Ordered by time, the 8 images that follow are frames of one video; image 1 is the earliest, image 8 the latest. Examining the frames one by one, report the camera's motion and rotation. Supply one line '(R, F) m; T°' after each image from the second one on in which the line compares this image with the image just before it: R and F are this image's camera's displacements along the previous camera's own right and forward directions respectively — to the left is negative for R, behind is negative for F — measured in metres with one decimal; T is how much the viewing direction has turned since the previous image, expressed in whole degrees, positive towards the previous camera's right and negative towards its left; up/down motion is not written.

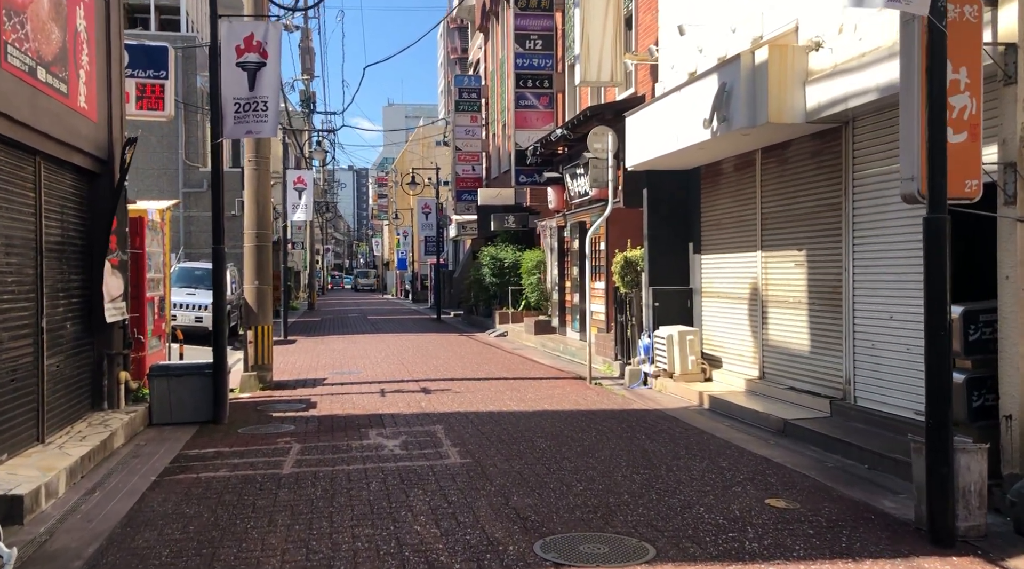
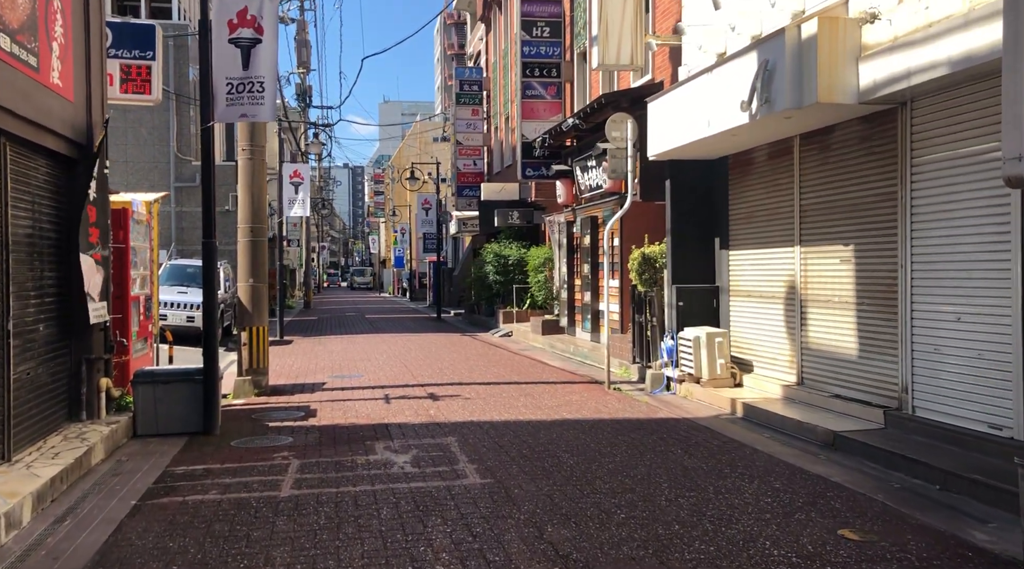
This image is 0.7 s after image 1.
(-0.2, +0.9) m; 0°
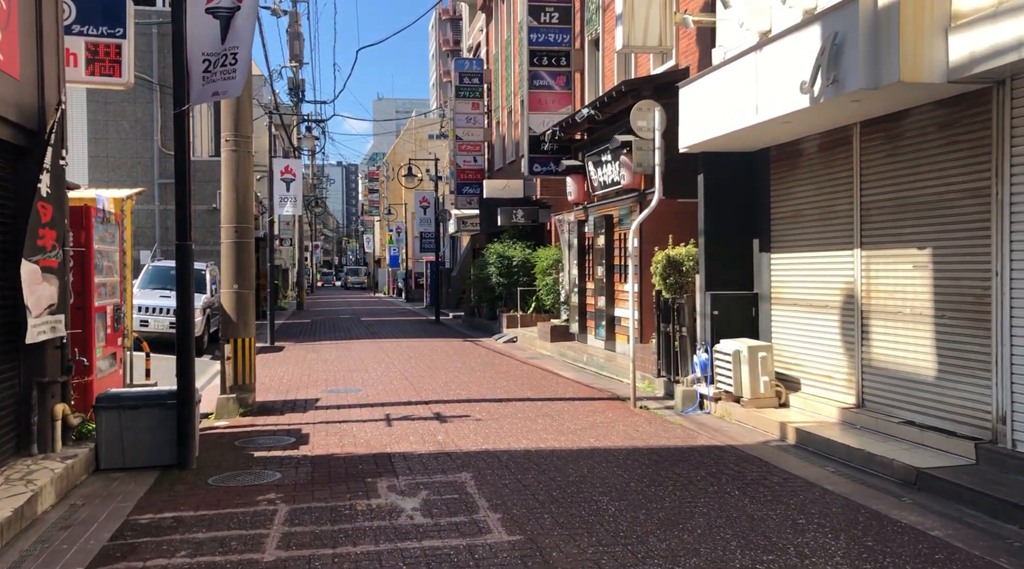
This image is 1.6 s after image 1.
(-0.3, +1.3) m; 0°
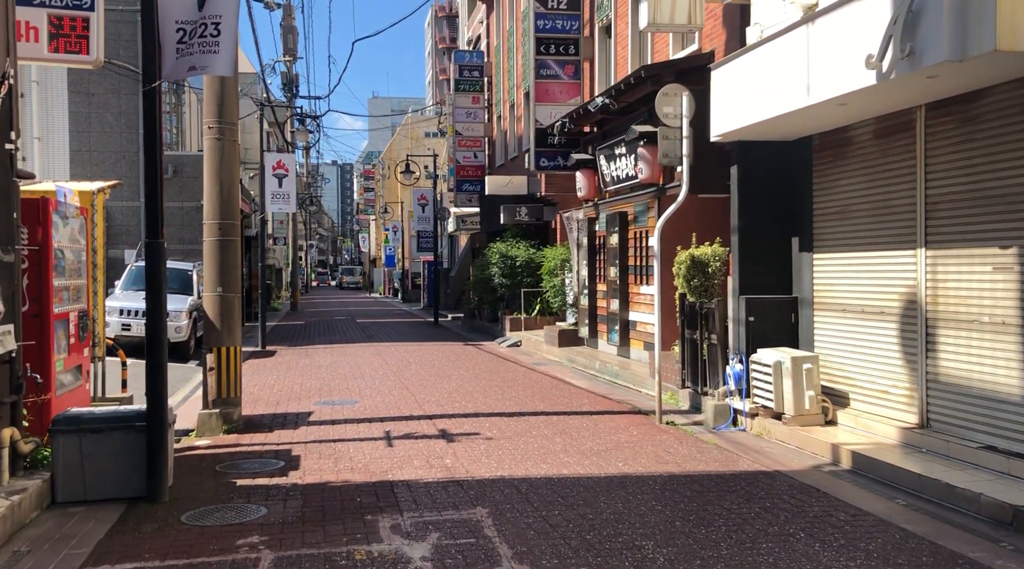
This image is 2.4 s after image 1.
(-0.2, +1.1) m; 0°
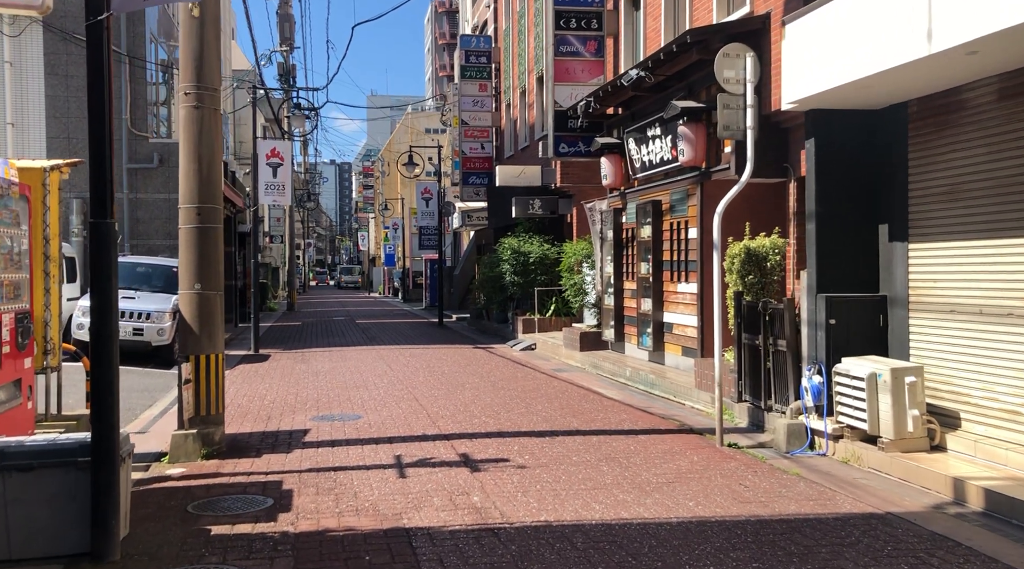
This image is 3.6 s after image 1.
(-0.3, +1.7) m; 0°
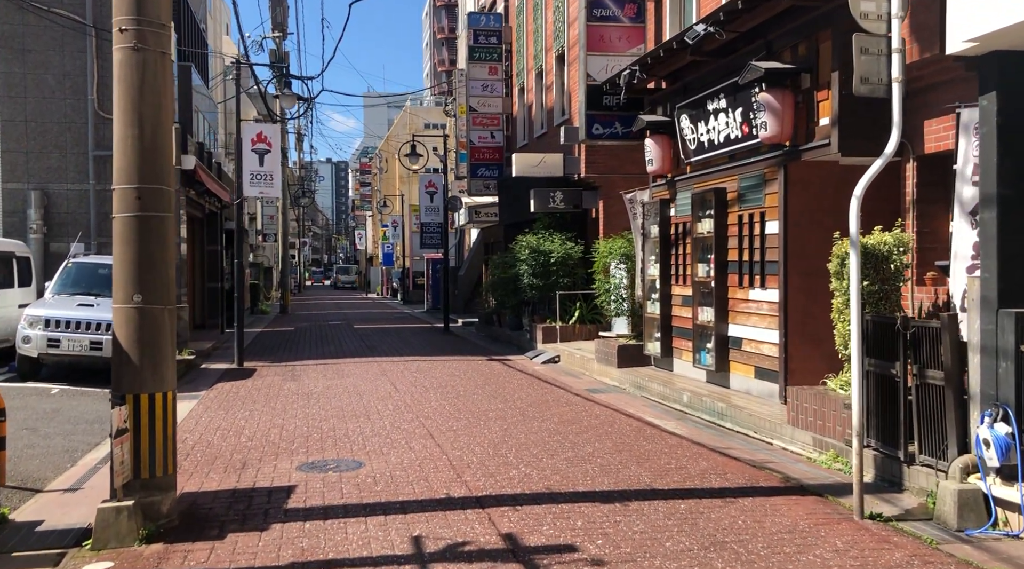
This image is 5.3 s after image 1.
(-0.5, +2.5) m; 0°
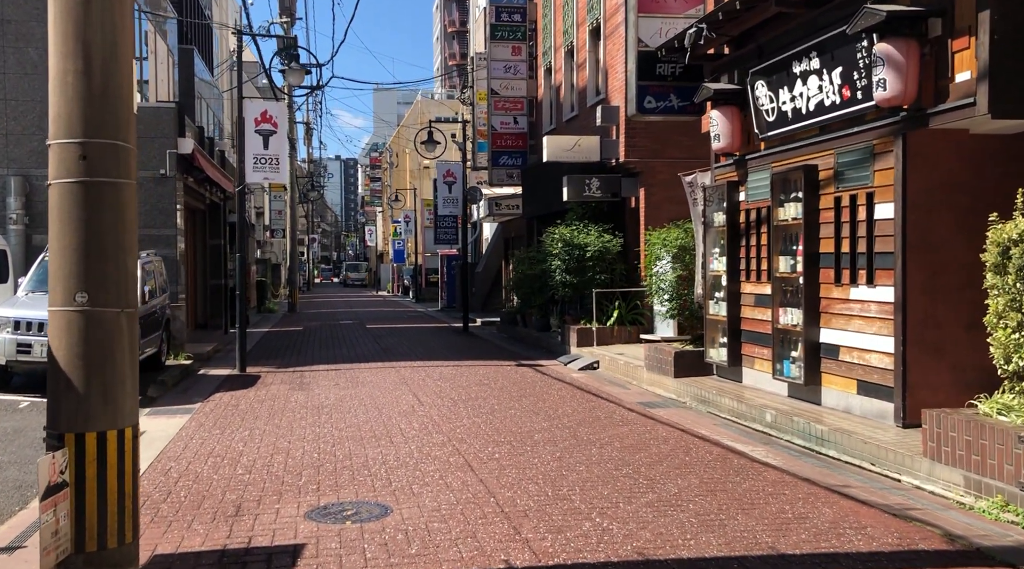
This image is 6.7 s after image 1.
(-0.4, +1.9) m; -1°
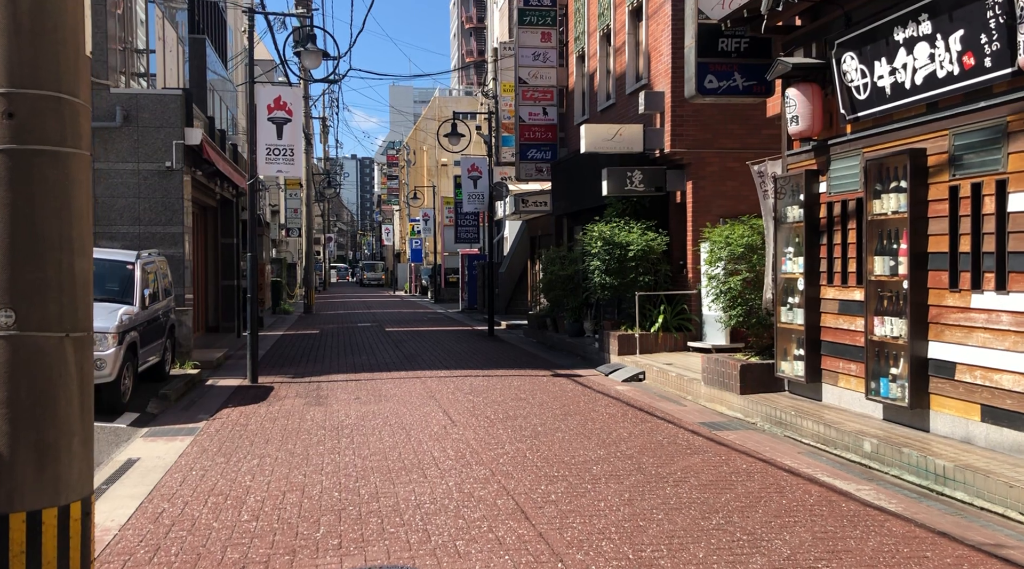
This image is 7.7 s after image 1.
(-0.3, +1.4) m; -1°
